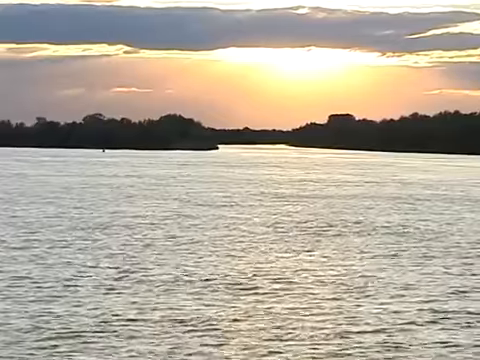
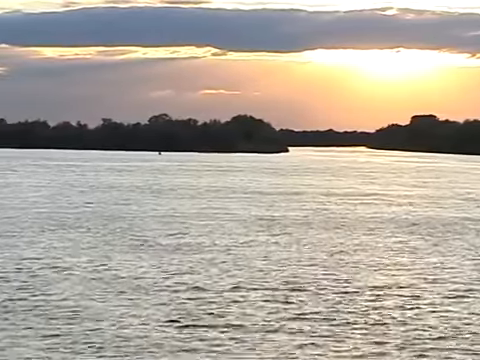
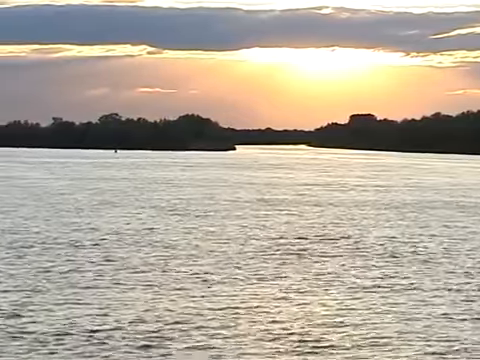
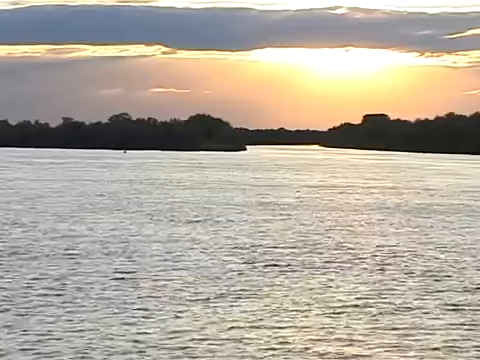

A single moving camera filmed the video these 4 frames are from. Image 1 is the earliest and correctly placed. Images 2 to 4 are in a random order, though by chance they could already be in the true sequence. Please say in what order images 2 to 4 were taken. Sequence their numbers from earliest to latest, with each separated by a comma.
3, 4, 2
